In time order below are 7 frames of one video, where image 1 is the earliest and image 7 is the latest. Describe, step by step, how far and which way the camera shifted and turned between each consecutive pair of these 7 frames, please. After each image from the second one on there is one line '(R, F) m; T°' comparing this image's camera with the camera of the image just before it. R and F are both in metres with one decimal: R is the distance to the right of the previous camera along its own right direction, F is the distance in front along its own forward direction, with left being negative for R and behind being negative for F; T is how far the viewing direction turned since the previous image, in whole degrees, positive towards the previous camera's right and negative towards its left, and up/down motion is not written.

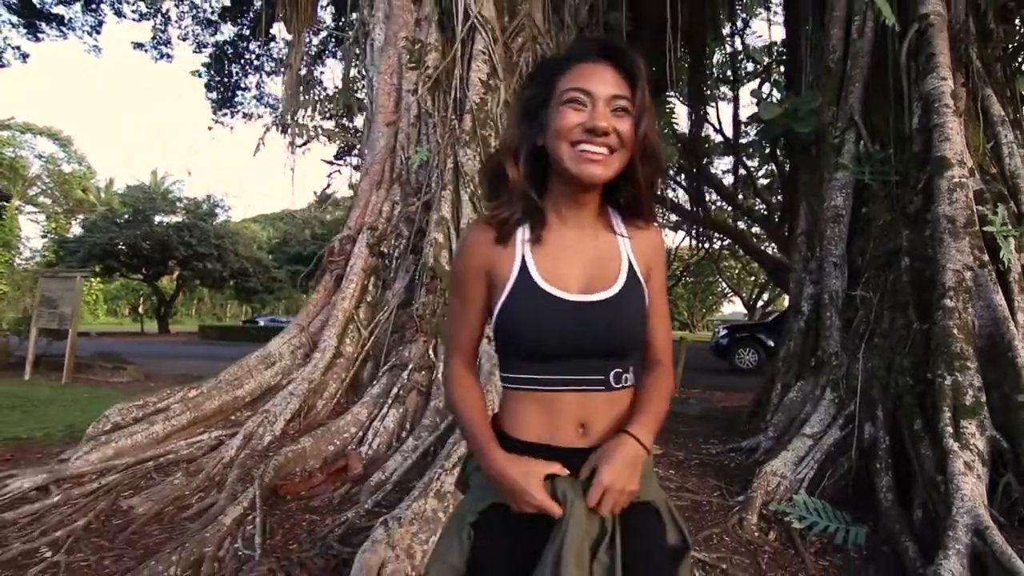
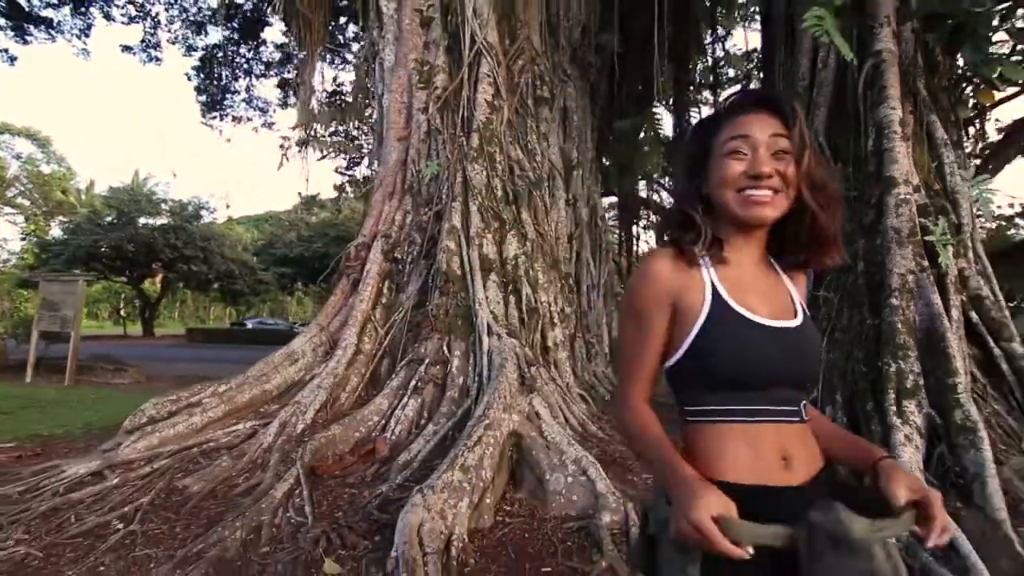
(-0.1, -0.4) m; +1°
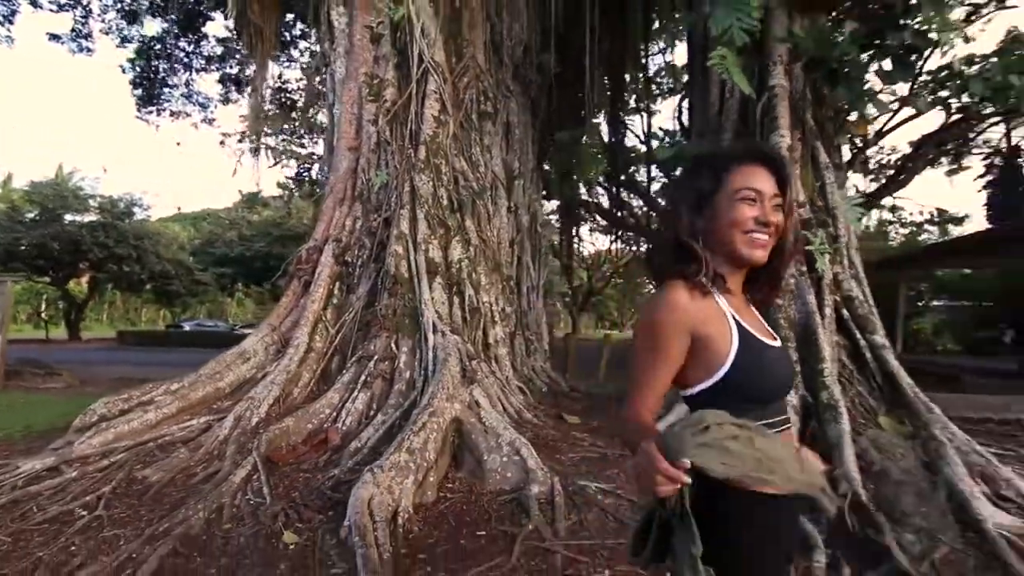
(0.0, -0.4) m; +5°
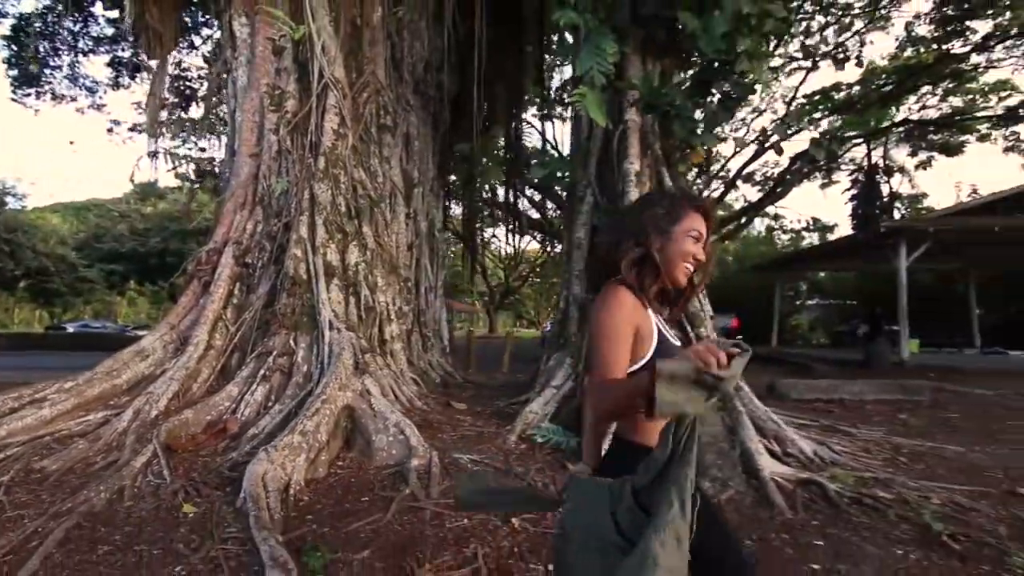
(+0.2, -0.5) m; +8°
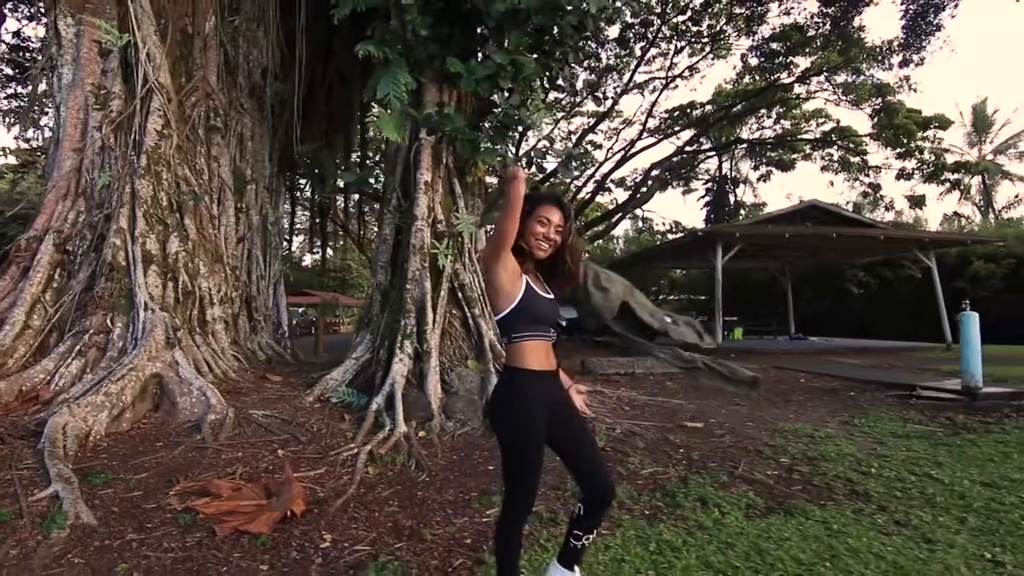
(+0.9, -1.1) m; +10°
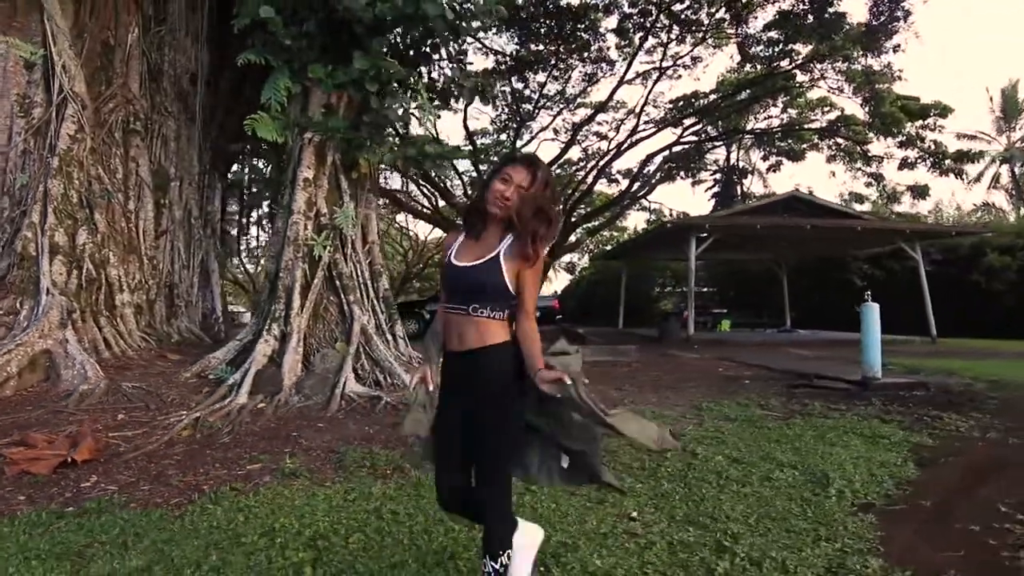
(+1.8, -0.4) m; -3°
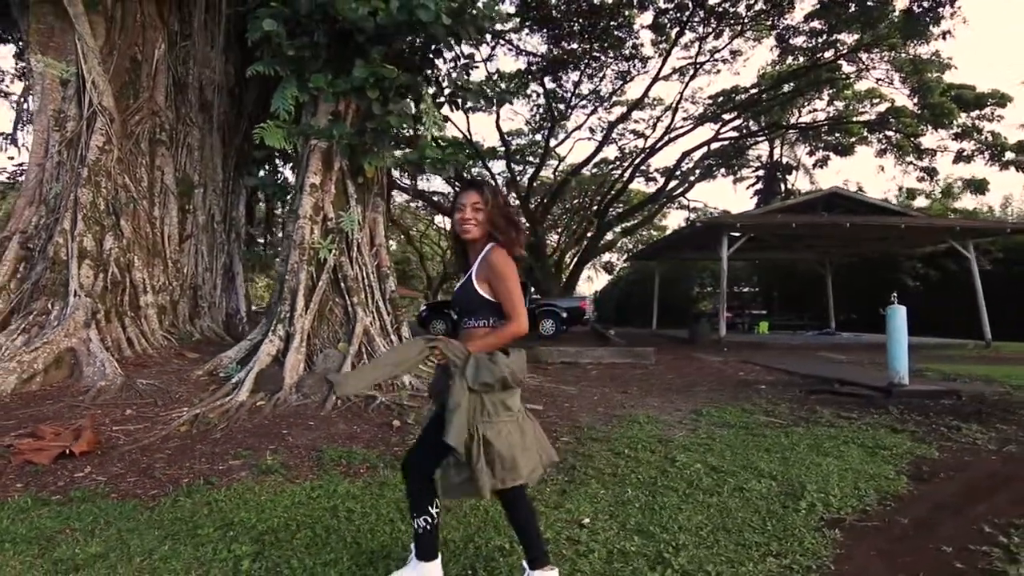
(+0.5, 0.0) m; -4°
